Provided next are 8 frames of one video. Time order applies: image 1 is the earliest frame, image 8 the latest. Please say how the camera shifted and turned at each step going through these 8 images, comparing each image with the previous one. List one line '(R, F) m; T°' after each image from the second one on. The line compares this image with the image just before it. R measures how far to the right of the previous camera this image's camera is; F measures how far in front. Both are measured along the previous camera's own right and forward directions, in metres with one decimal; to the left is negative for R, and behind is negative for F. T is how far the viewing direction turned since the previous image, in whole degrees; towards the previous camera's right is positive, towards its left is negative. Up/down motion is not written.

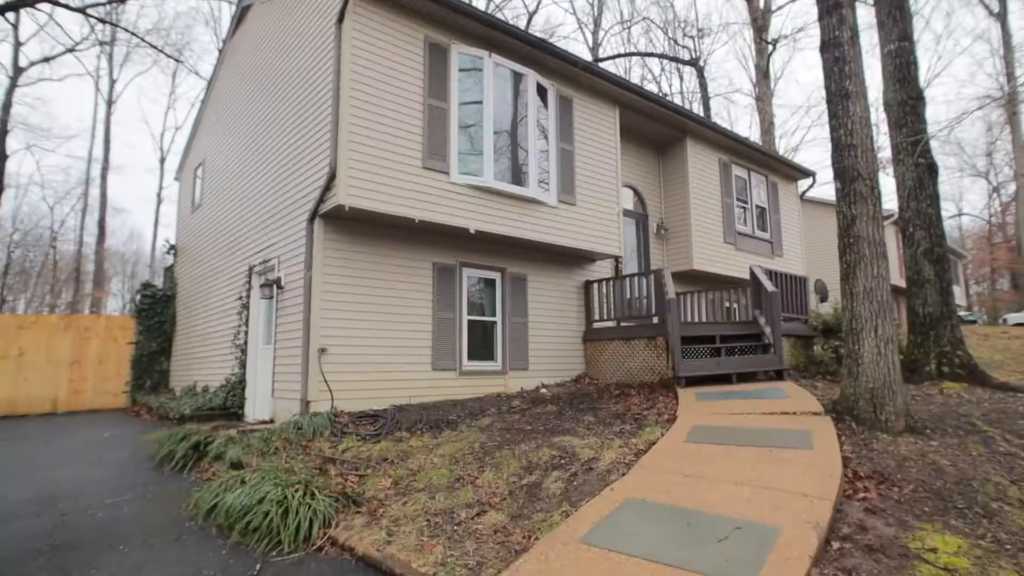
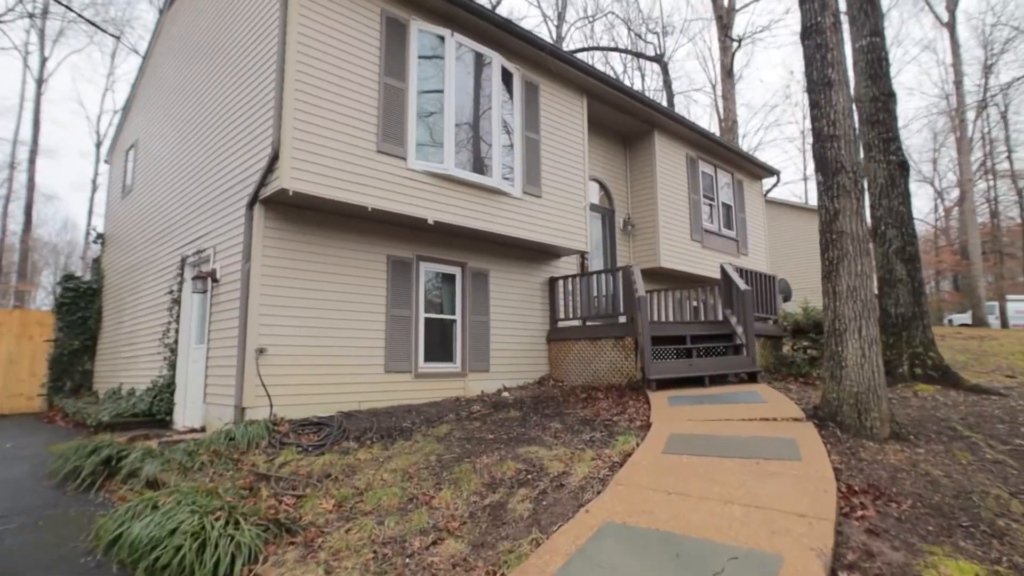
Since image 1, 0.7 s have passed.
(0.0, +0.5) m; +4°
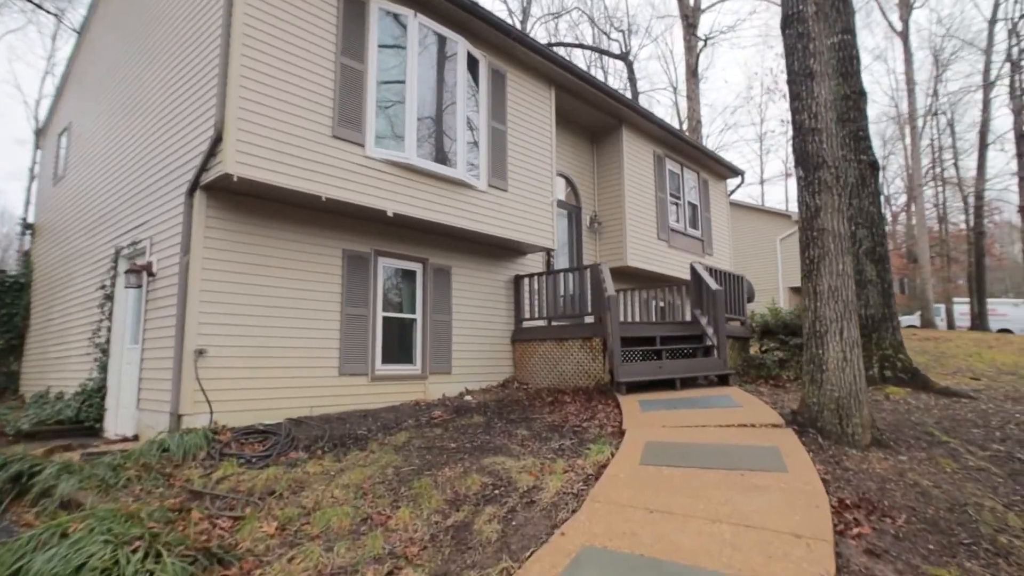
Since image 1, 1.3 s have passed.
(0.0, +0.4) m; +4°
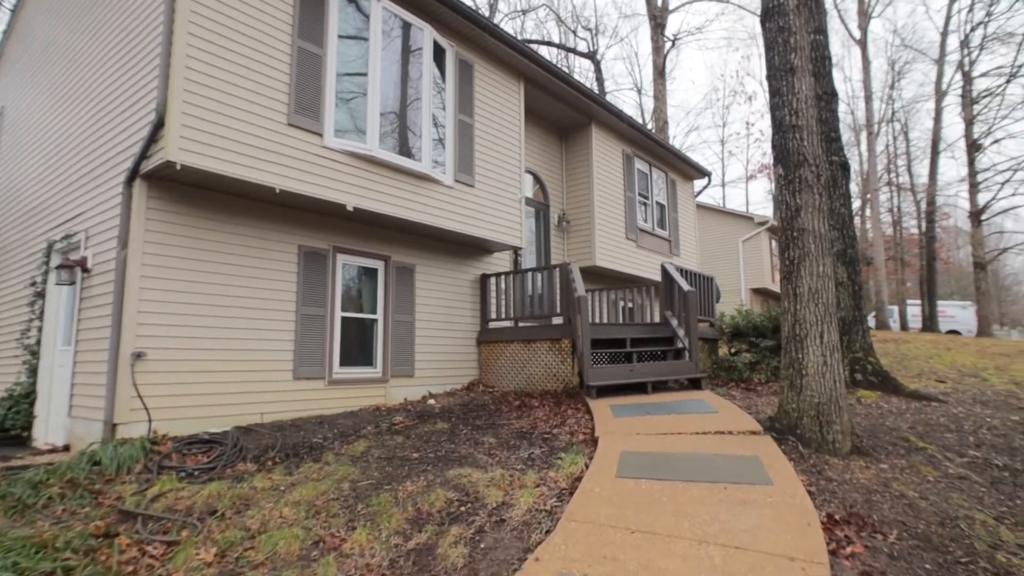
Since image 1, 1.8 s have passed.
(0.0, +0.3) m; +3°
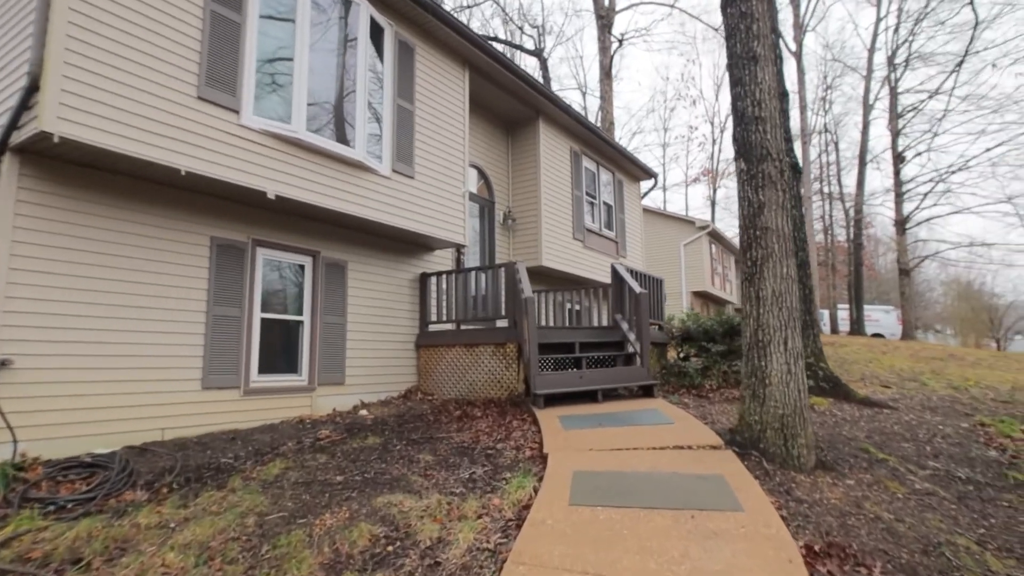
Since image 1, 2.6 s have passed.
(0.0, +0.5) m; +5°
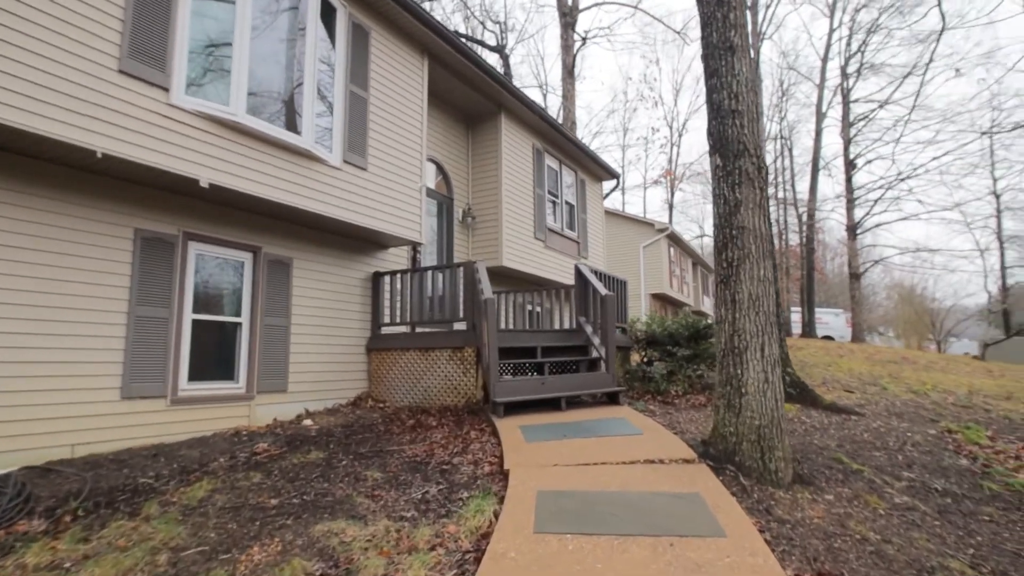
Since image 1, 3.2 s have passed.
(0.0, +0.4) m; +4°
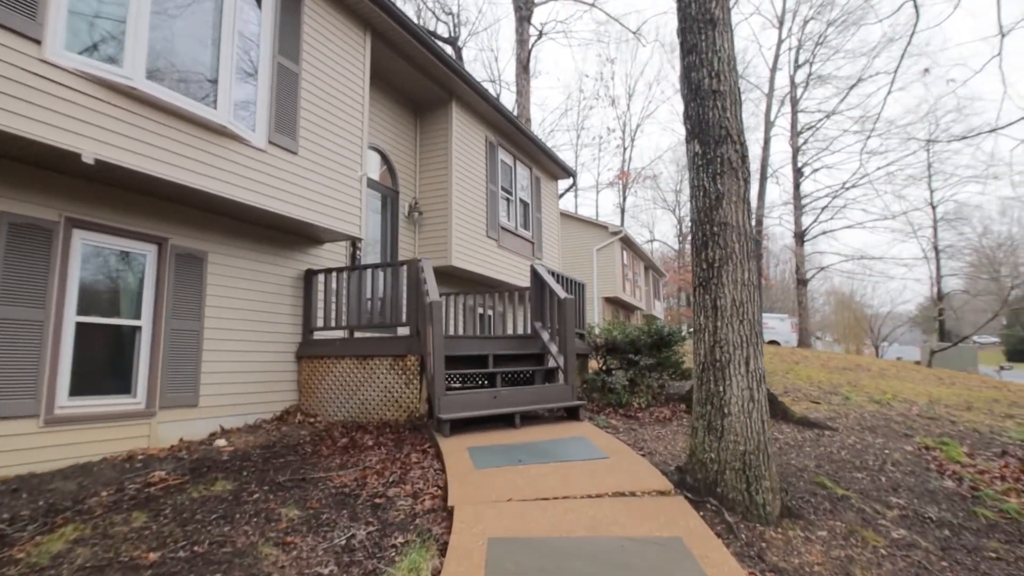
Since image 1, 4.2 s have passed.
(0.0, +0.6) m; +5°
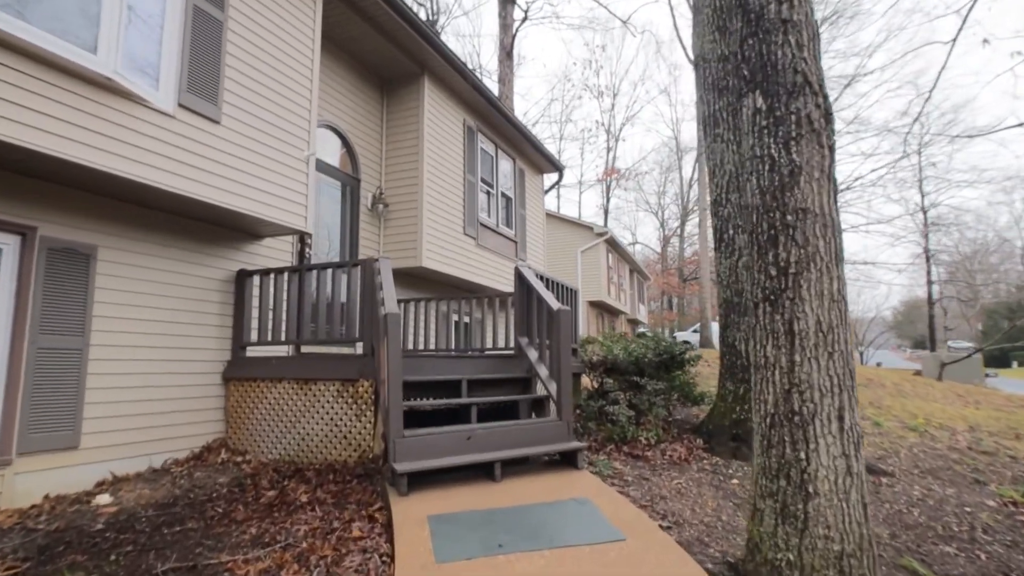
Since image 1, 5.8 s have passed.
(0.0, +1.2) m; +2°
